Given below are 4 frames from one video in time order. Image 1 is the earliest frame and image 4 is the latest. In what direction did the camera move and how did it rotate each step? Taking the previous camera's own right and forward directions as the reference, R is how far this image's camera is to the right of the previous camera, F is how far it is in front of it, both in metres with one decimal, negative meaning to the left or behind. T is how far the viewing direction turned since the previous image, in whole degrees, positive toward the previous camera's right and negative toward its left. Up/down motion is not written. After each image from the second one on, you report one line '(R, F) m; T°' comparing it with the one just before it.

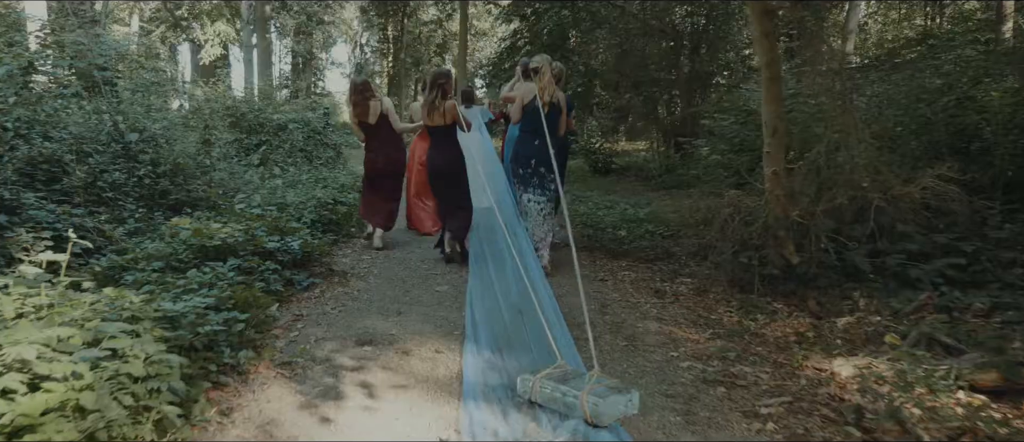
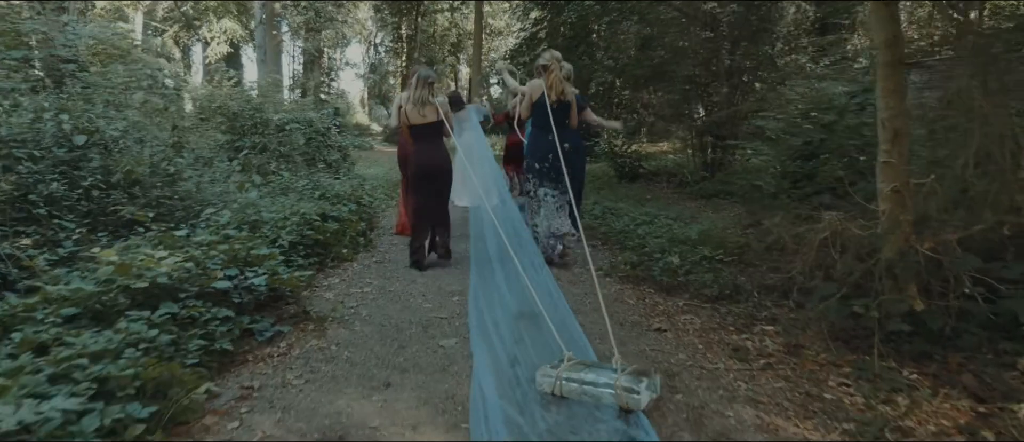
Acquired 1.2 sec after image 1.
(-0.1, +1.3) m; -1°
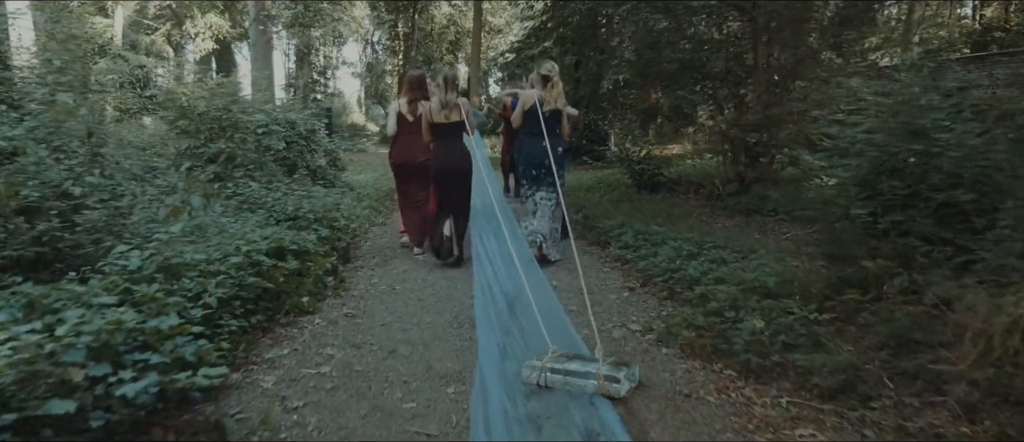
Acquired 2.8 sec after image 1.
(-0.1, +1.6) m; 0°
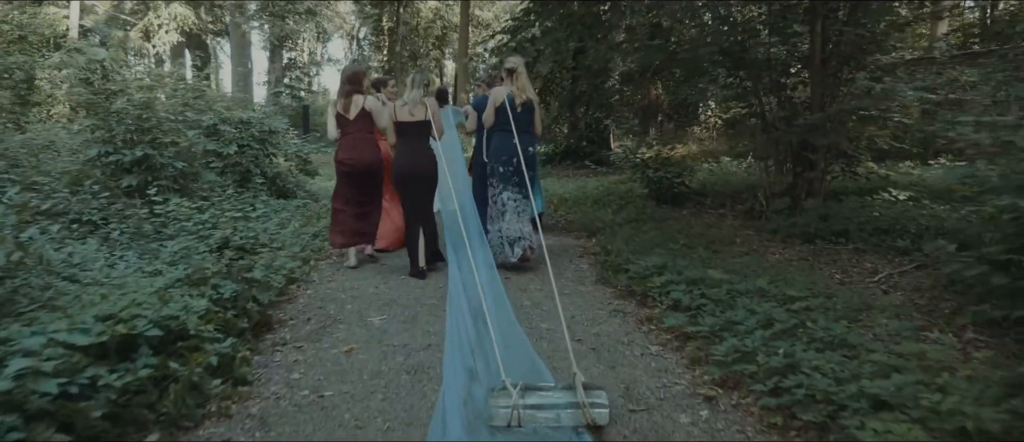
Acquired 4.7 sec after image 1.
(-0.1, +2.1) m; +1°
